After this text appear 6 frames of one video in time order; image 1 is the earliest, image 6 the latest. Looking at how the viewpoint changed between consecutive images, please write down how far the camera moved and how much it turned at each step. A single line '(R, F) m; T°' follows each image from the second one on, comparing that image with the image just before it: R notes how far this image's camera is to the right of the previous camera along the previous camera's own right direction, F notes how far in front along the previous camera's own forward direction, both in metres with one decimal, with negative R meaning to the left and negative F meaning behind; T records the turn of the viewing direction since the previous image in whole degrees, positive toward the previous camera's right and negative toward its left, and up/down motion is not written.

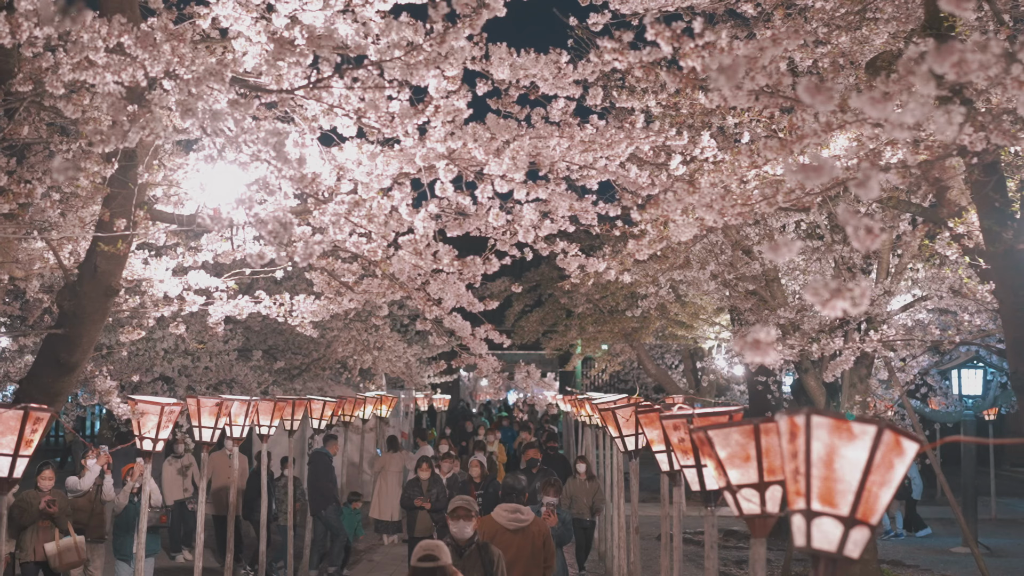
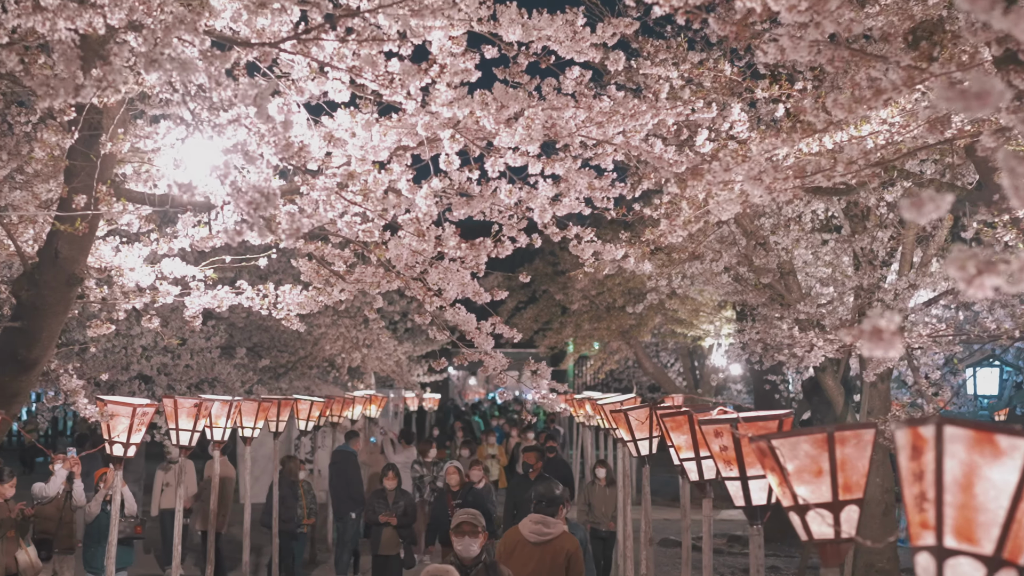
(-0.2, +0.9) m; +1°
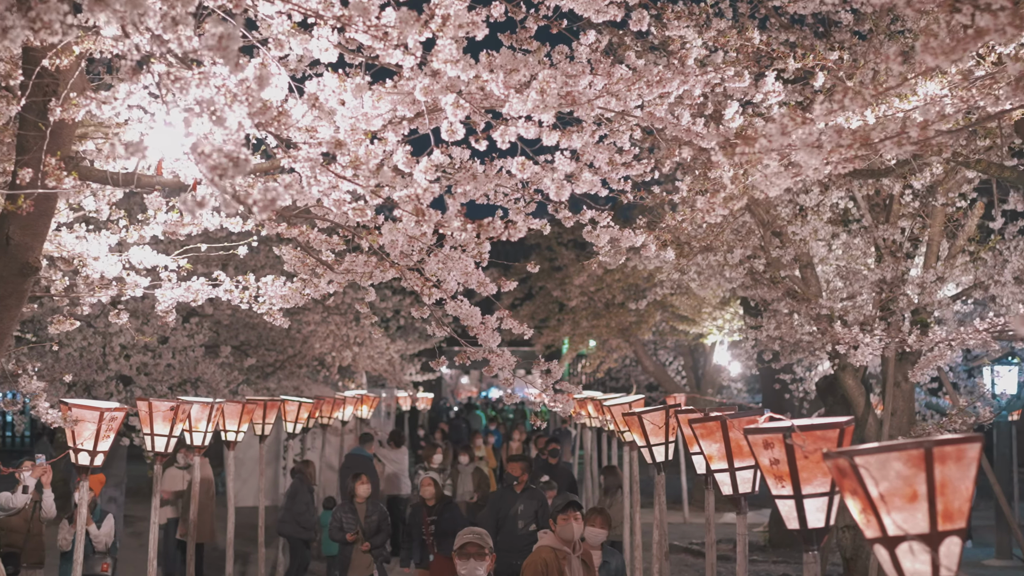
(-0.1, +0.9) m; 0°
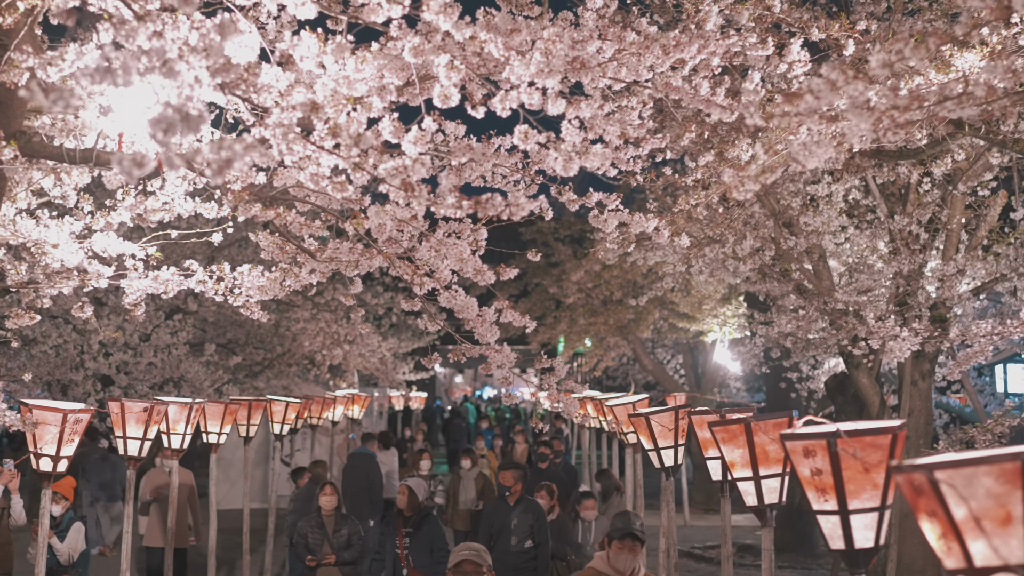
(0.0, +0.7) m; 0°
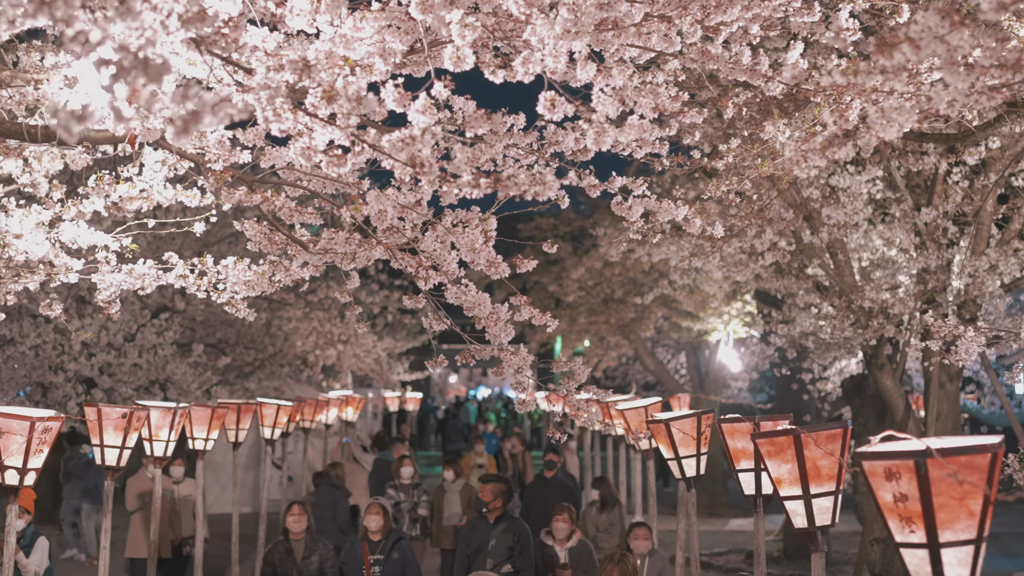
(-0.1, +0.7) m; 0°
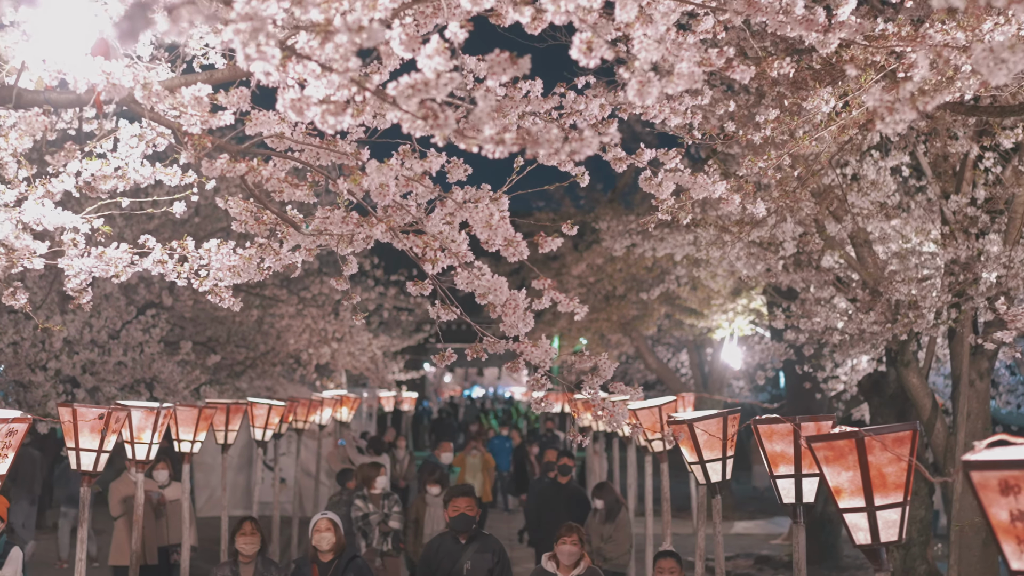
(-0.1, +0.7) m; 0°
